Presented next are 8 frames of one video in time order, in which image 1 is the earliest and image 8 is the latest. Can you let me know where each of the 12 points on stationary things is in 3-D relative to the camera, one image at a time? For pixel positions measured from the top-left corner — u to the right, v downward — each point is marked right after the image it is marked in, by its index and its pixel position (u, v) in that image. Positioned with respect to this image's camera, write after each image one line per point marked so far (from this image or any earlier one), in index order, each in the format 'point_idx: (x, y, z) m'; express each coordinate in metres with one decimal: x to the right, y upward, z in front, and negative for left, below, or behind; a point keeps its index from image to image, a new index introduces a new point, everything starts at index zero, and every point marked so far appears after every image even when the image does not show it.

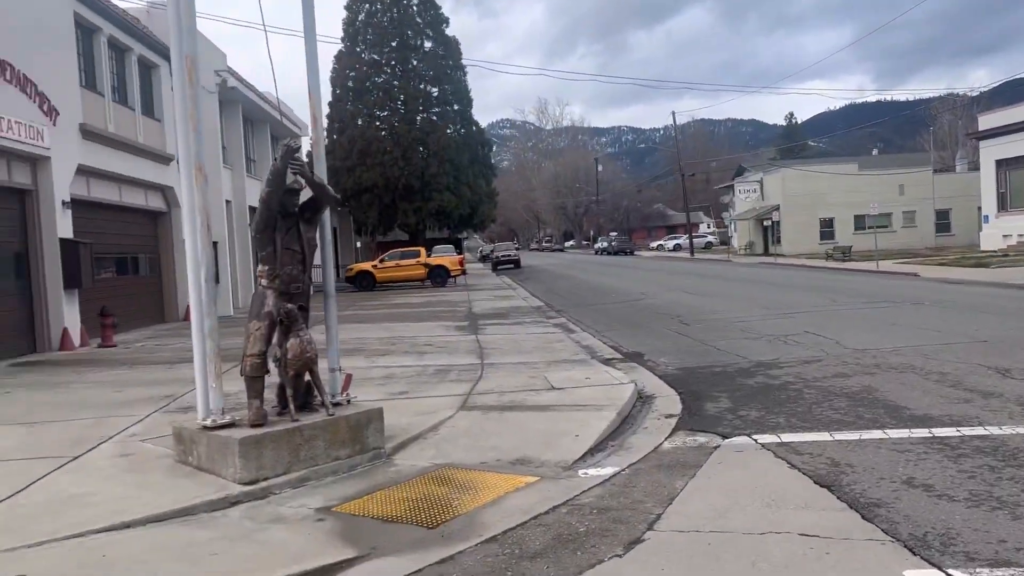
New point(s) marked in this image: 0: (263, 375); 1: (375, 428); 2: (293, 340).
0: (-1.8, -0.6, +6.1) m
1: (-1.0, -1.1, +6.5) m
2: (-1.6, -0.4, +6.3) m
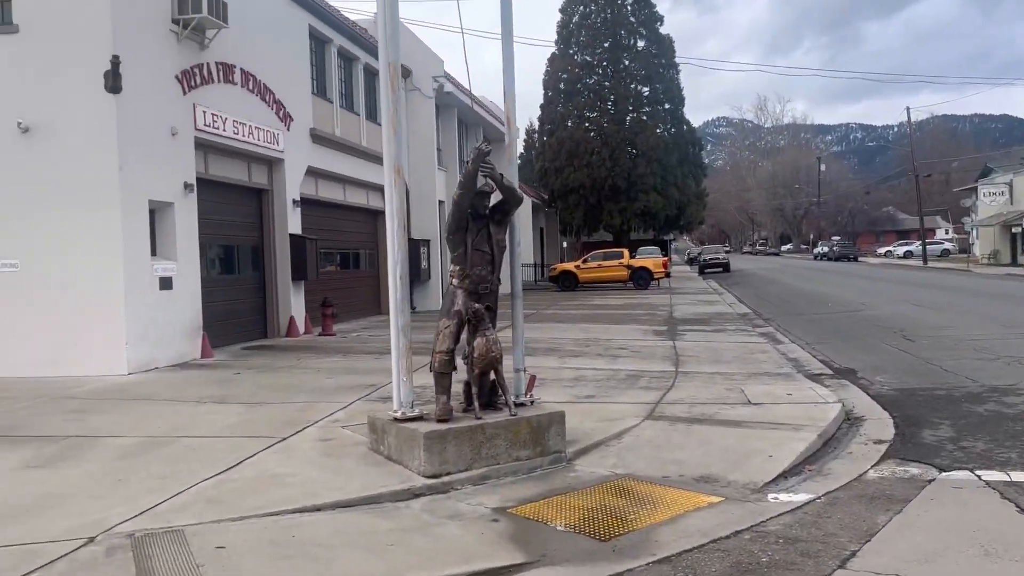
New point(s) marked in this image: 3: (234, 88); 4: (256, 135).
0: (-0.5, -0.6, +6.3) m
1: (+0.3, -1.1, +6.5) m
2: (-0.3, -0.4, +6.4) m
3: (-4.4, +3.2, +13.6) m
4: (-4.2, +2.5, +14.1) m
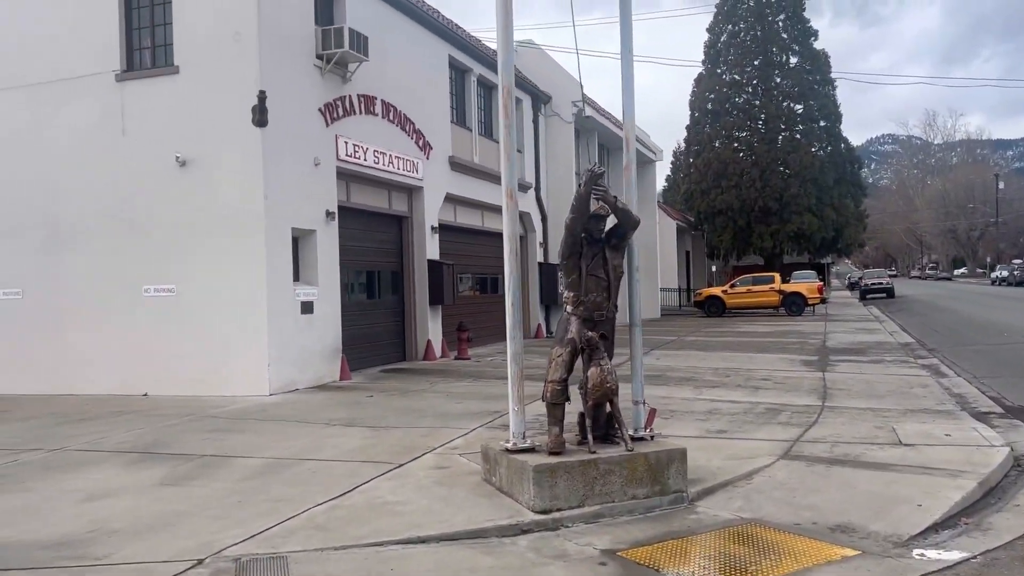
0: (+0.4, -0.8, +6.1) m
1: (+1.2, -1.3, +6.1) m
2: (+0.6, -0.6, +6.1) m
3: (-2.2, +2.8, +14.0) m
4: (-2.0, +2.1, +14.5) m
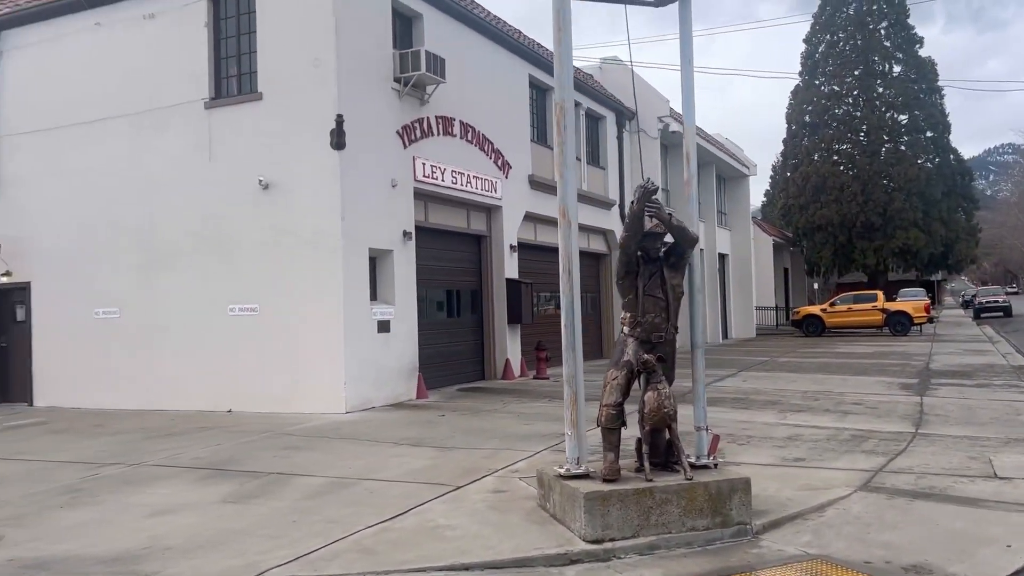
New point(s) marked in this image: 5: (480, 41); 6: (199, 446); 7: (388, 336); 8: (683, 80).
0: (+0.7, -1.0, +5.9) m
1: (+1.5, -1.4, +5.8) m
2: (+0.9, -0.7, +5.9) m
3: (-1.0, +2.5, +14.1) m
4: (-0.6, +1.8, +14.6) m
5: (-0.6, +4.4, +15.1) m
6: (-3.4, -1.7, +9.2) m
7: (-1.8, -0.7, +12.3) m
8: (+1.3, +1.5, +6.3) m
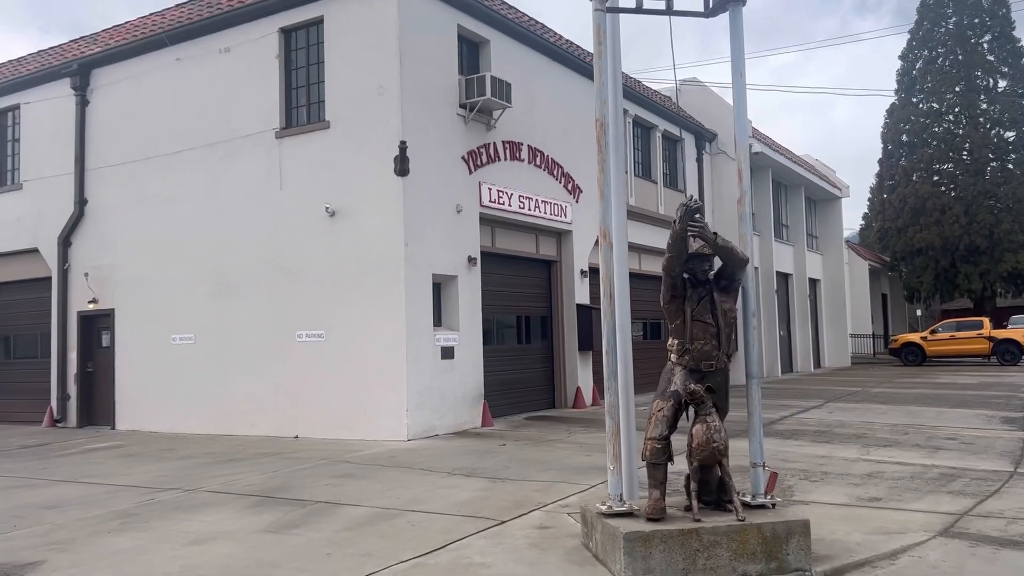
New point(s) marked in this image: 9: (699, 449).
0: (+1.0, -1.1, +5.5) m
1: (+1.8, -1.6, +5.3) m
2: (+1.2, -0.9, +5.5) m
3: (+0.1, +2.0, +14.0) m
4: (+0.5, +1.3, +14.4) m
5: (+0.7, +3.9, +15.0) m
6: (-2.7, -2.0, +9.2) m
7: (-0.8, -1.1, +12.1) m
8: (+1.5, +1.4, +5.9) m
9: (+1.2, -1.0, +5.4) m
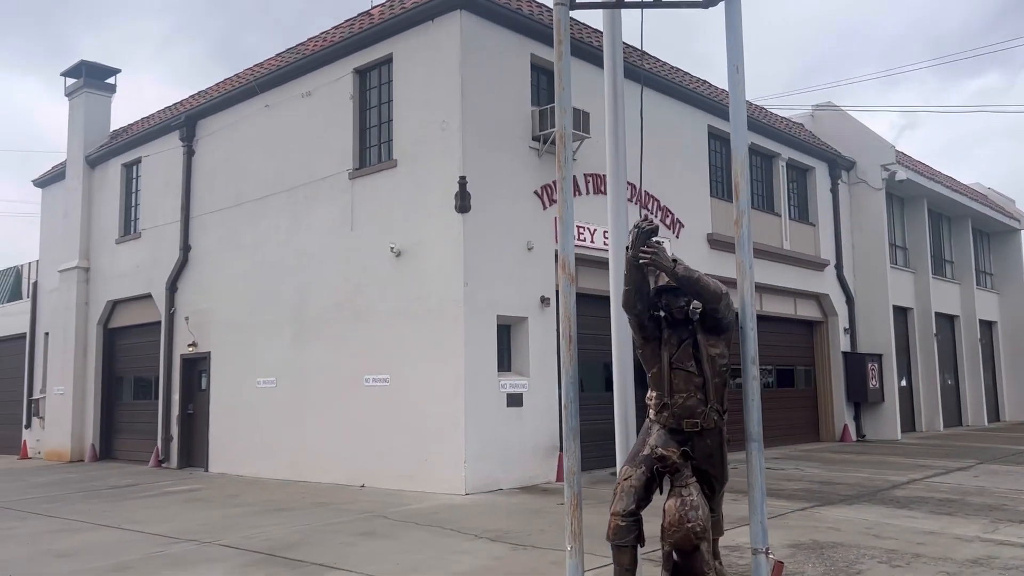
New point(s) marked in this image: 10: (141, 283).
0: (+0.6, -1.3, +4.4) m
1: (+1.4, -1.8, +4.1) m
2: (+0.8, -1.1, +4.4) m
3: (+1.4, +1.4, +13.1) m
4: (+1.9, +0.7, +13.4) m
5: (+2.1, +3.2, +14.1) m
6: (-2.3, -2.4, +8.7) m
7: (+0.1, -1.6, +11.3) m
8: (+1.2, +1.1, +4.9) m
9: (+0.8, -1.2, +4.3) m
10: (-7.2, +0.1, +16.6) m
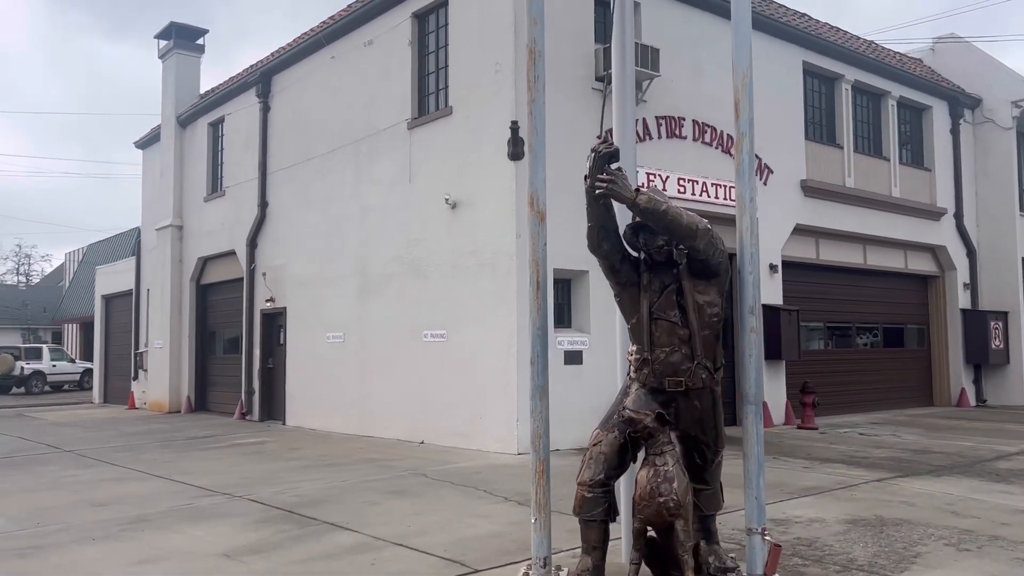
0: (+0.4, -1.0, +3.9) m
1: (+1.1, -1.5, +3.4) m
2: (+0.6, -0.8, +3.8) m
3: (+2.4, +2.1, +12.2) m
4: (+2.9, +1.4, +12.4) m
5: (+3.2, +4.0, +13.0) m
6: (-1.9, -1.9, +8.6) m
7: (+0.9, -1.0, +10.7) m
8: (+1.1, +1.4, +4.1) m
9: (+0.6, -0.9, +3.7) m
10: (-5.7, +1.0, +17.0) m
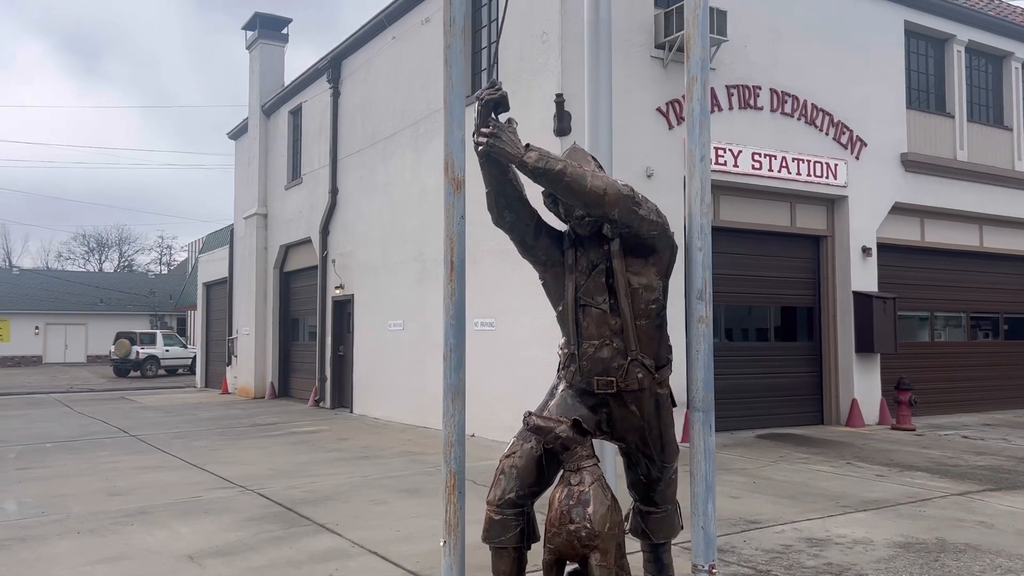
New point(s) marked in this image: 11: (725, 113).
0: (0.0, -1.0, +3.2) m
1: (+0.6, -1.4, +2.7) m
2: (+0.2, -0.7, +3.1) m
3: (+3.1, +2.3, +11.1) m
4: (+3.7, +1.6, +11.3) m
5: (+4.0, +4.2, +11.8) m
6: (-1.6, -1.8, +8.2) m
7: (+1.4, -0.8, +10.0) m
8: (+0.7, +1.5, +3.3) m
9: (+0.1, -0.9, +3.1) m
10: (-4.2, +1.2, +17.0) m
11: (+2.7, +2.2, +10.9) m
